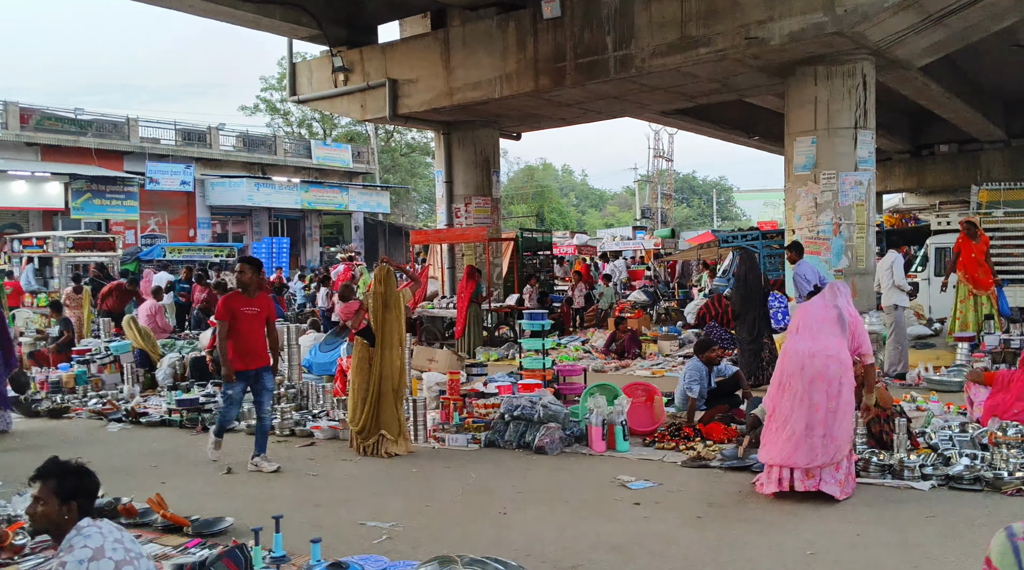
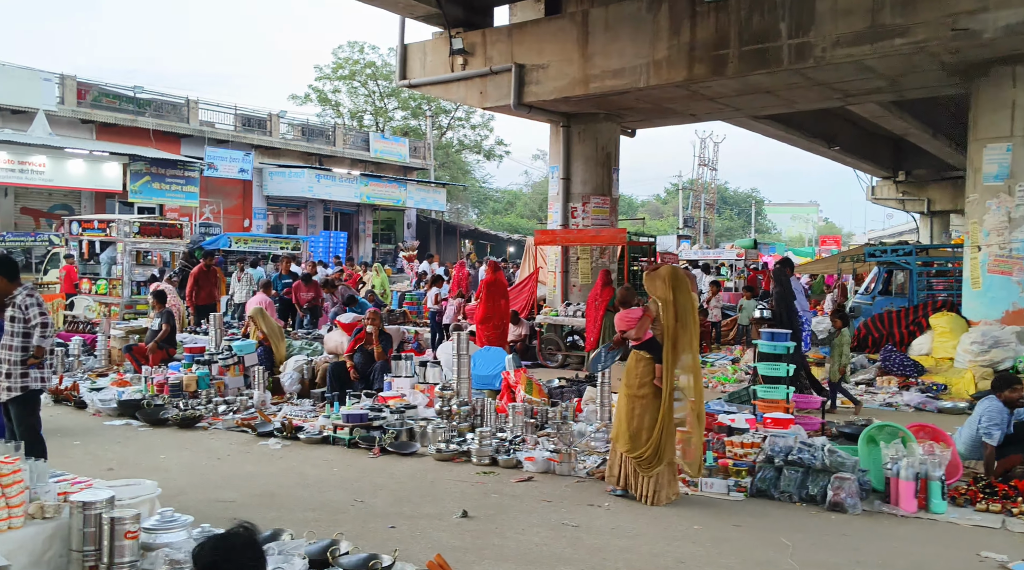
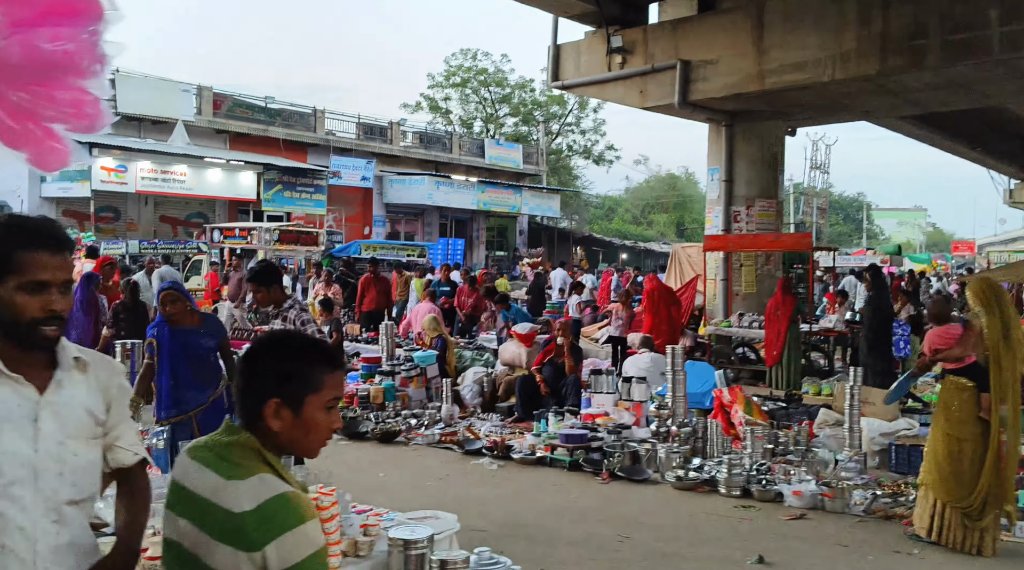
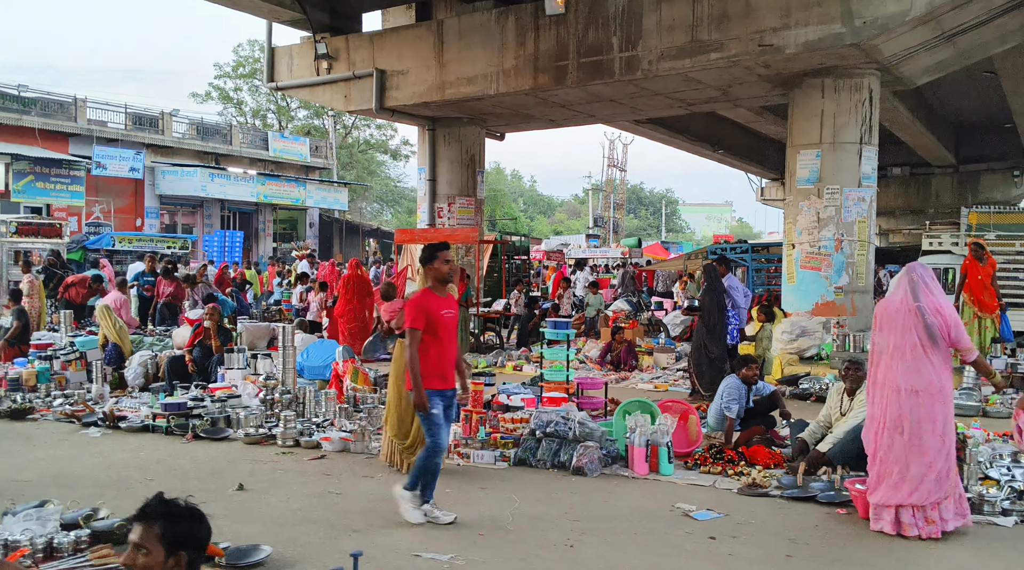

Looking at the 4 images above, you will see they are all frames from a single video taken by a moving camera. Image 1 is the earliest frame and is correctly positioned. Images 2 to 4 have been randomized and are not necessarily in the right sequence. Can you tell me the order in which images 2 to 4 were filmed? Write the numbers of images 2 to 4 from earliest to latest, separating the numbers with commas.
4, 2, 3
